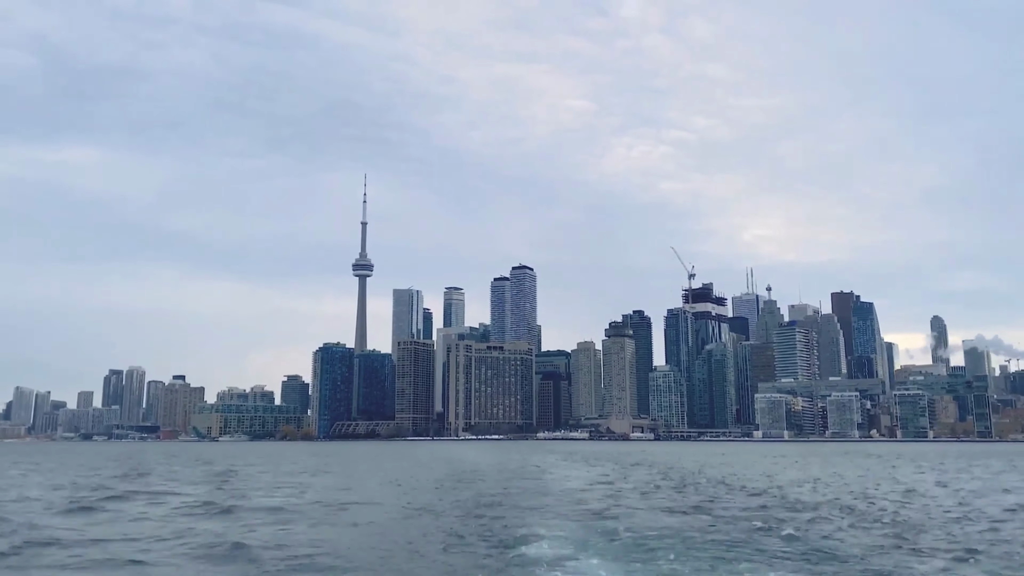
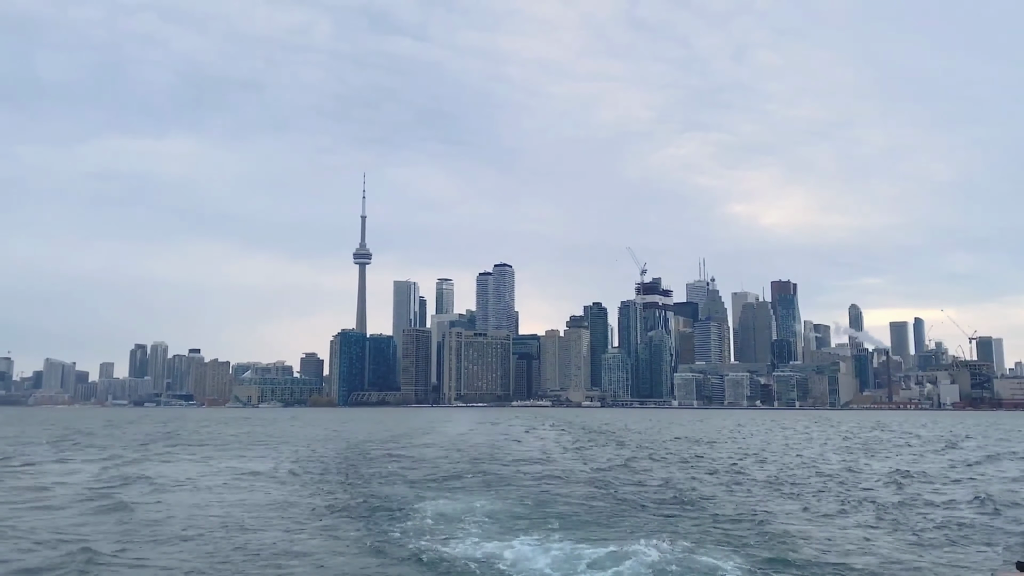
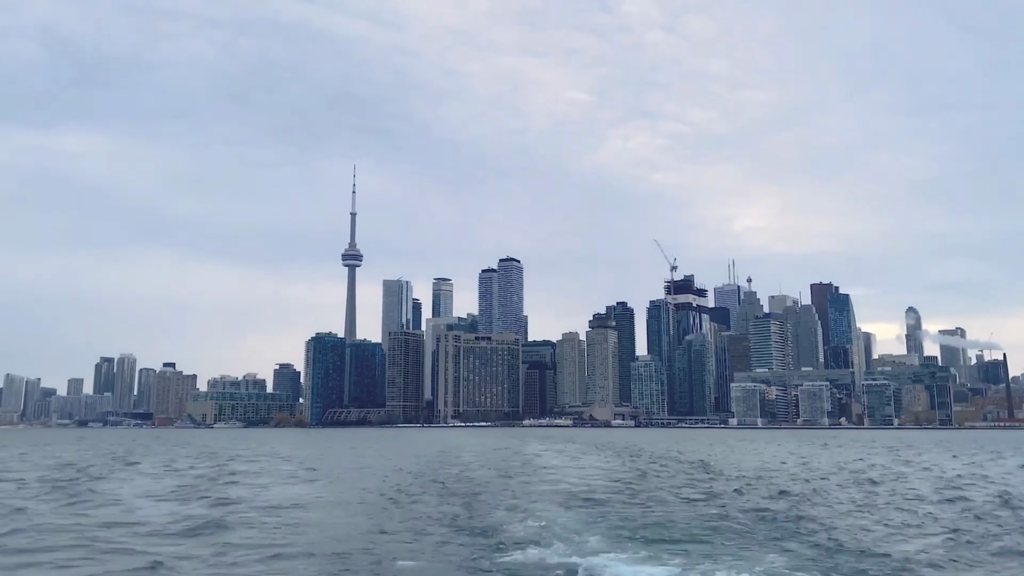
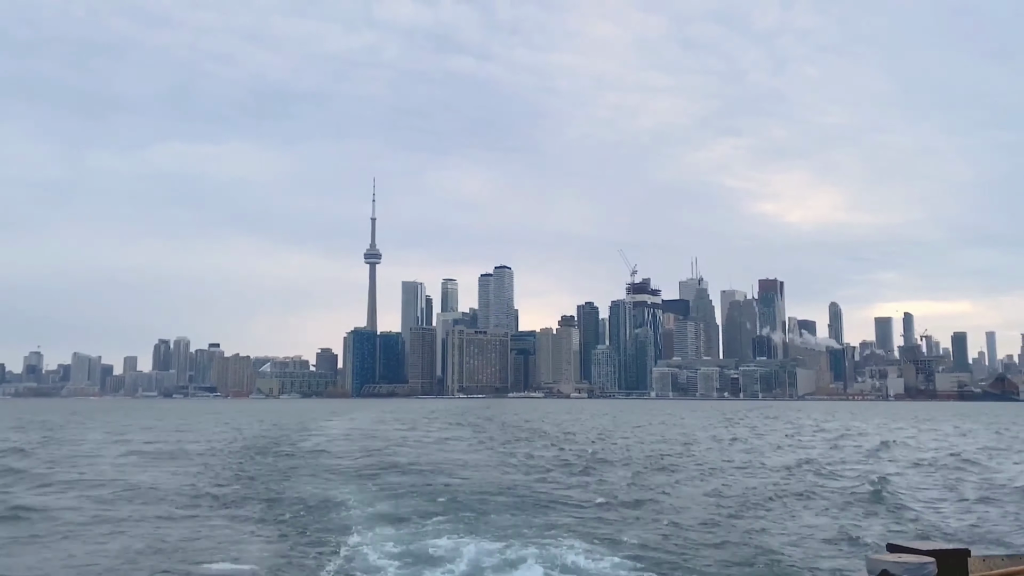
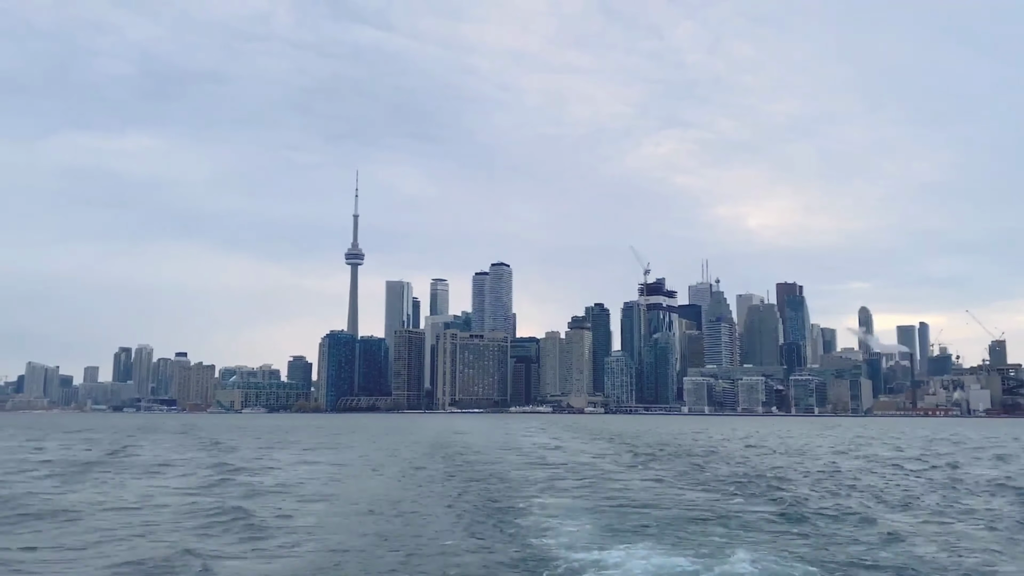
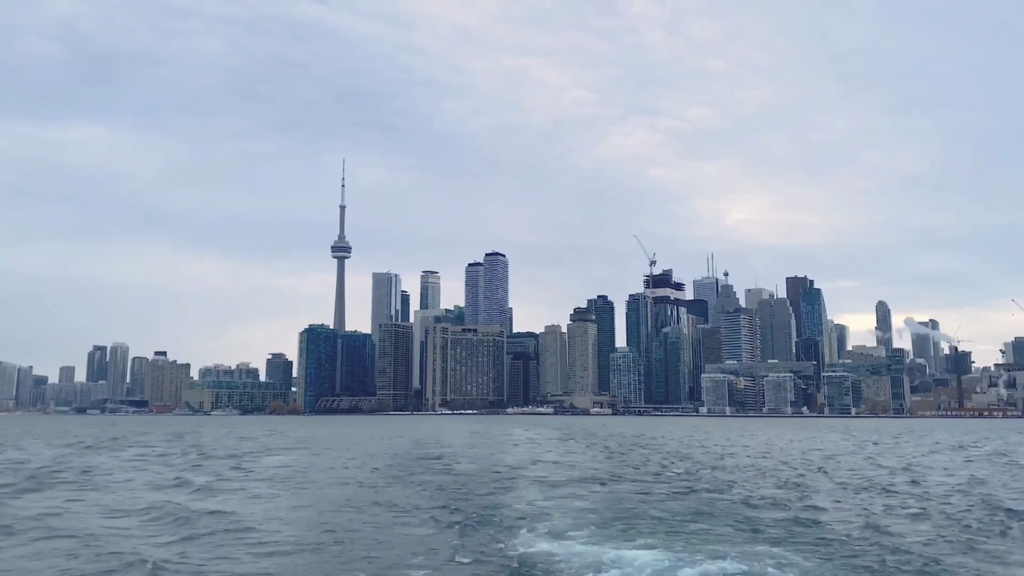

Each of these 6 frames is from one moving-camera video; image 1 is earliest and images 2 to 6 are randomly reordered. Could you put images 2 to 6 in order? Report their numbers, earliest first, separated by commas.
3, 6, 5, 2, 4
